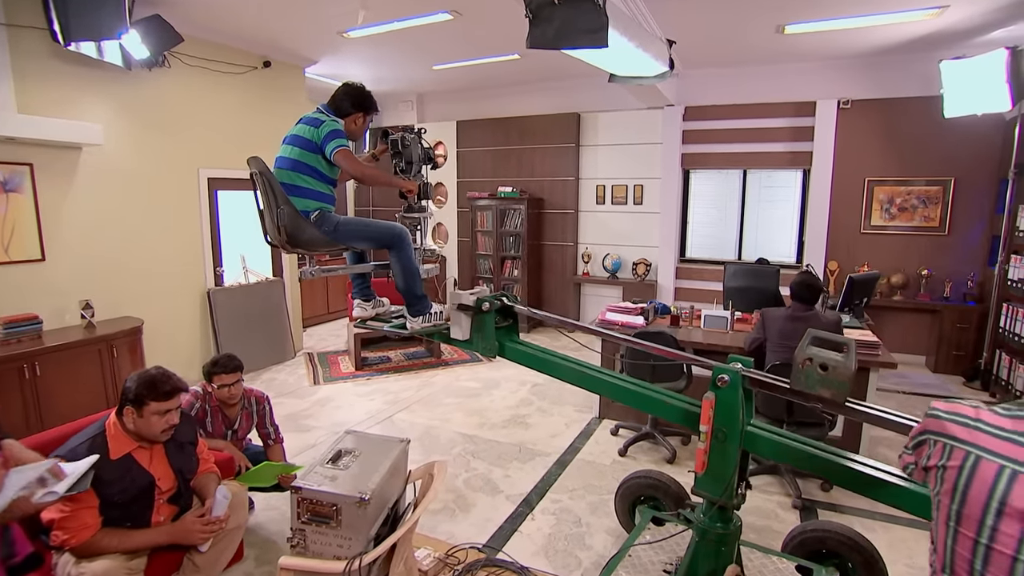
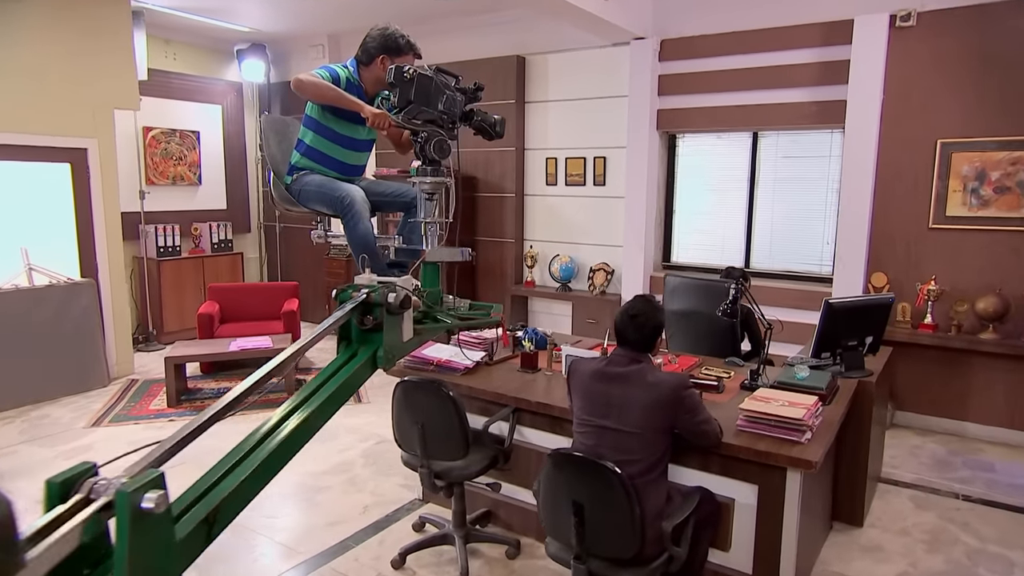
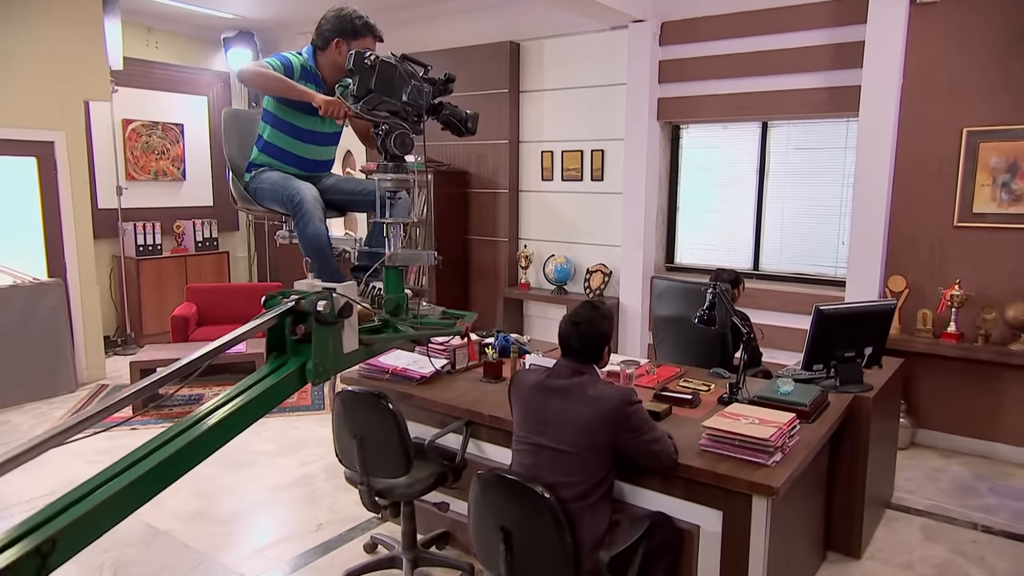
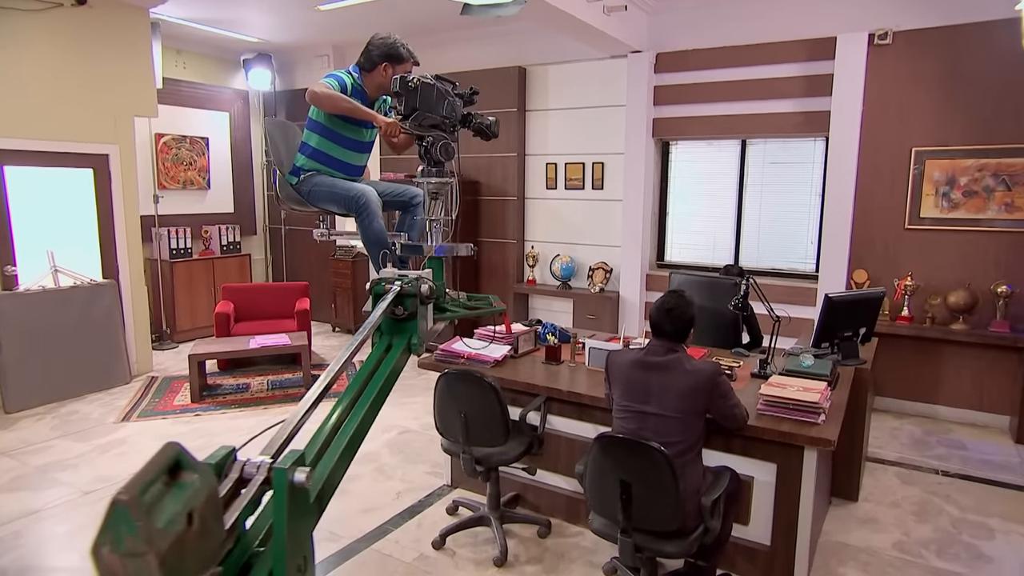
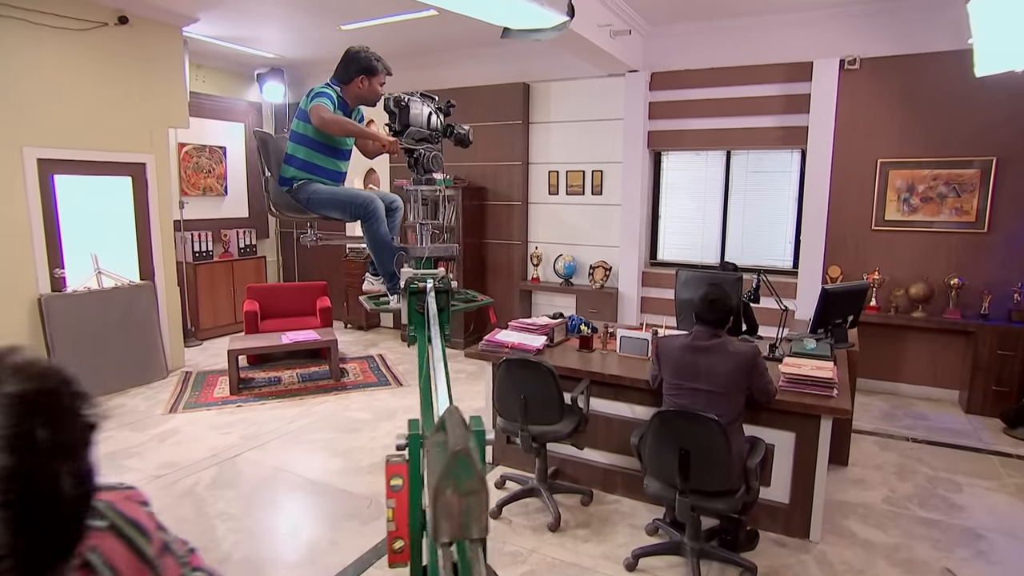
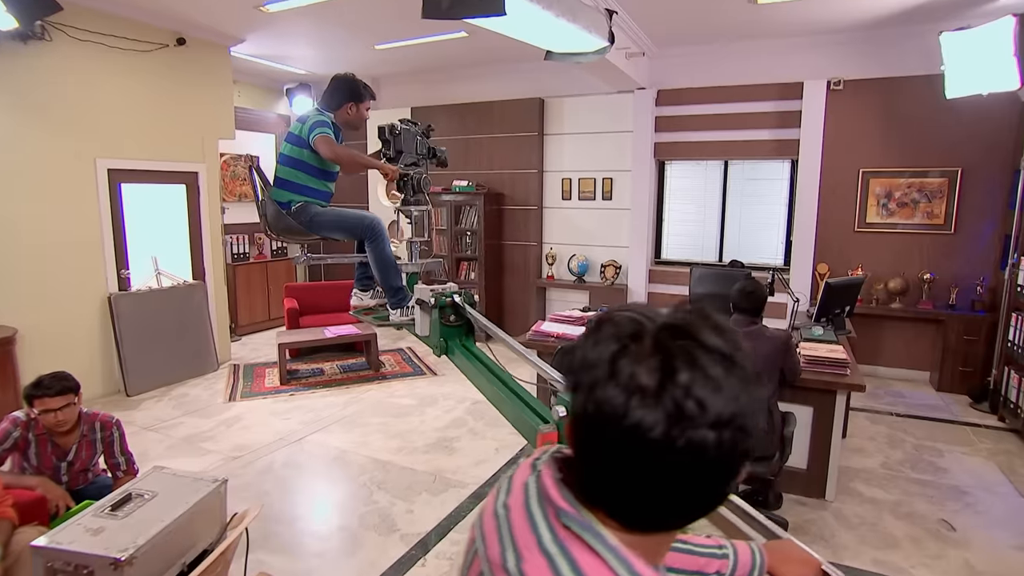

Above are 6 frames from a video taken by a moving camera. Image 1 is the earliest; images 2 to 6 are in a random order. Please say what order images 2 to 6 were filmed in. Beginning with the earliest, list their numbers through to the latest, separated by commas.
6, 5, 4, 2, 3
